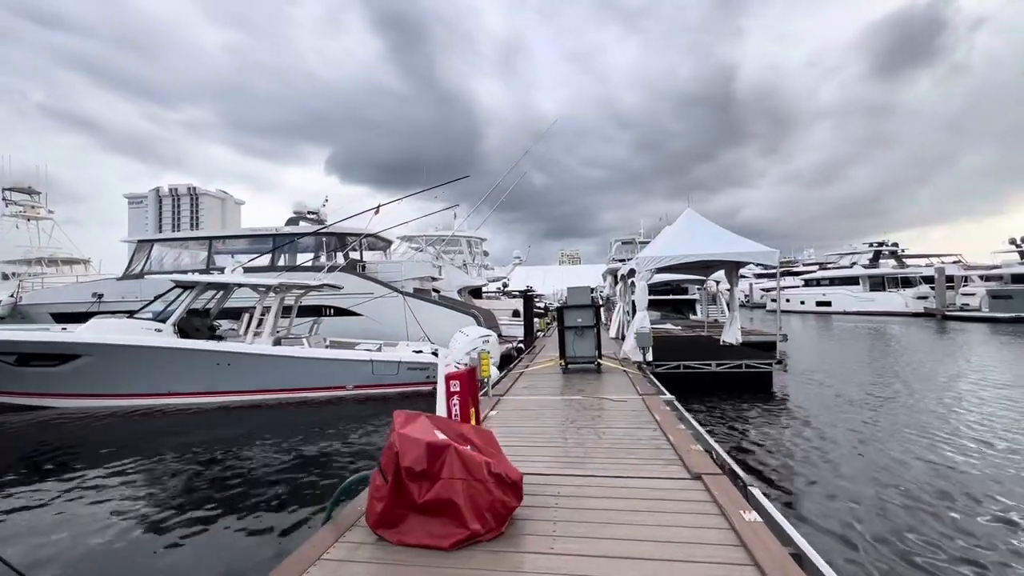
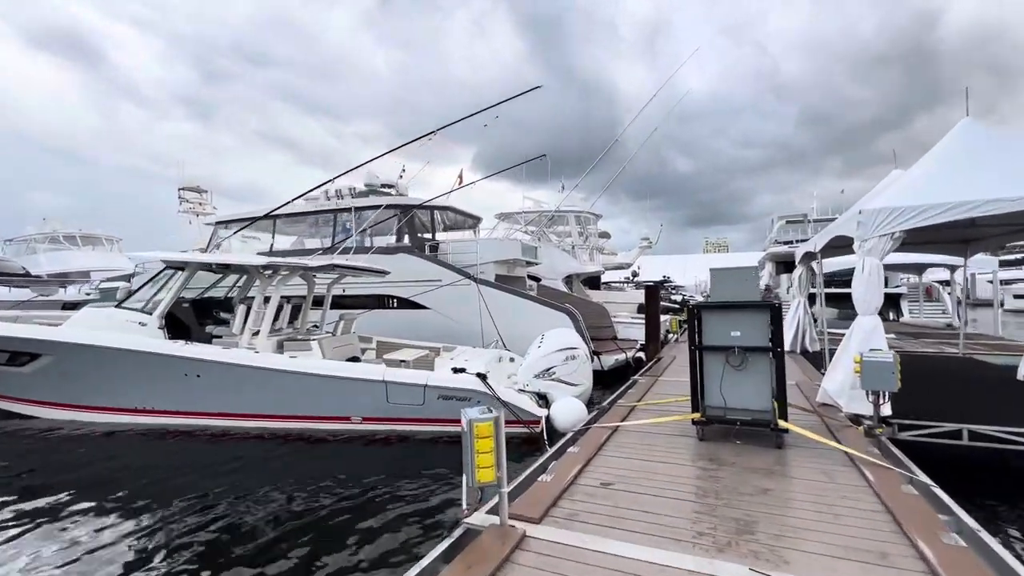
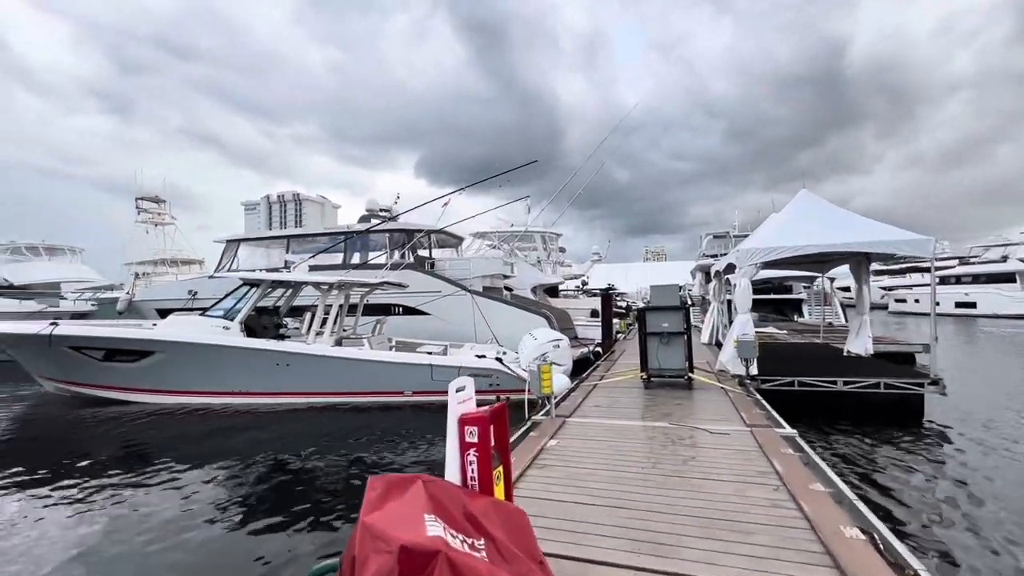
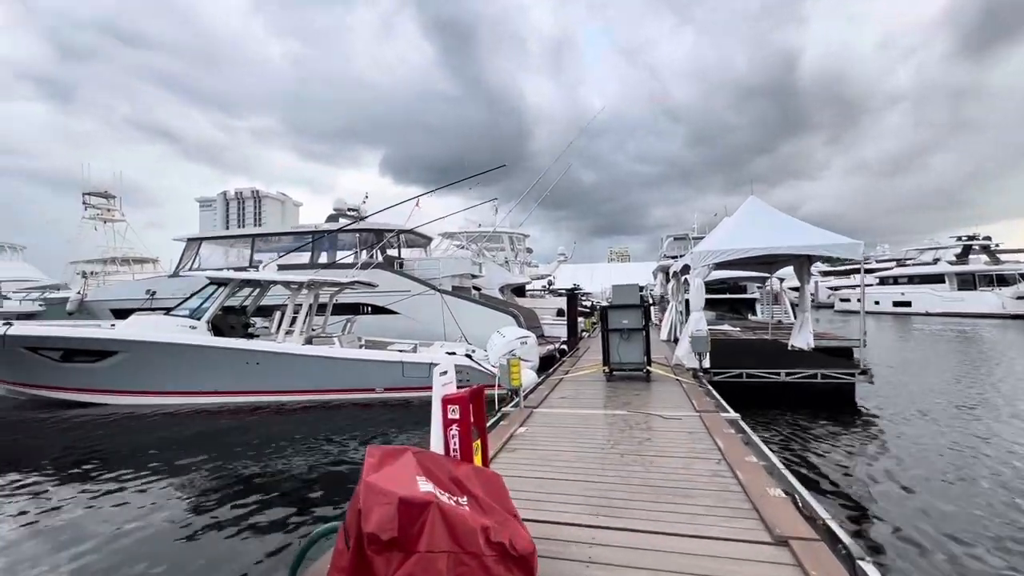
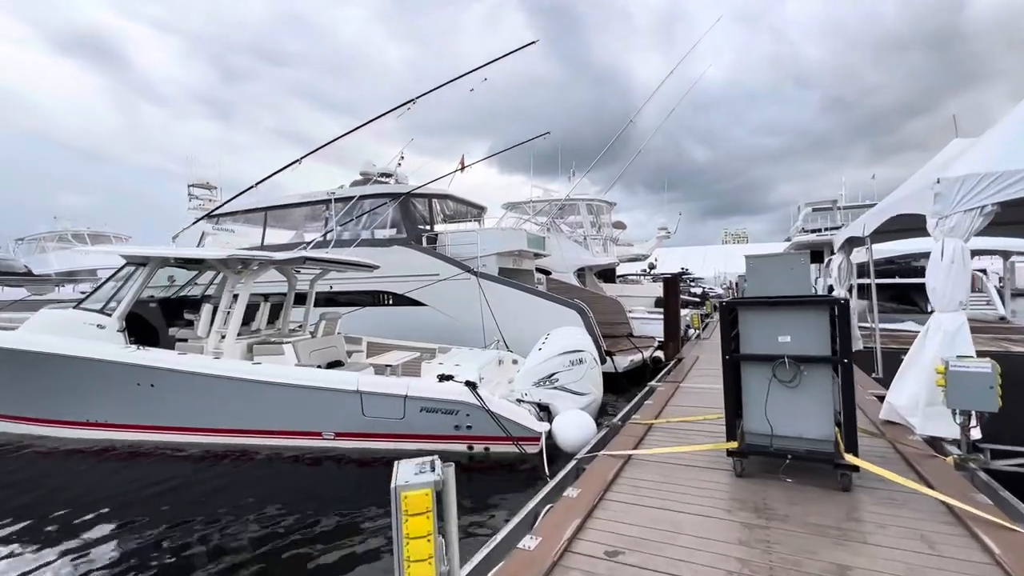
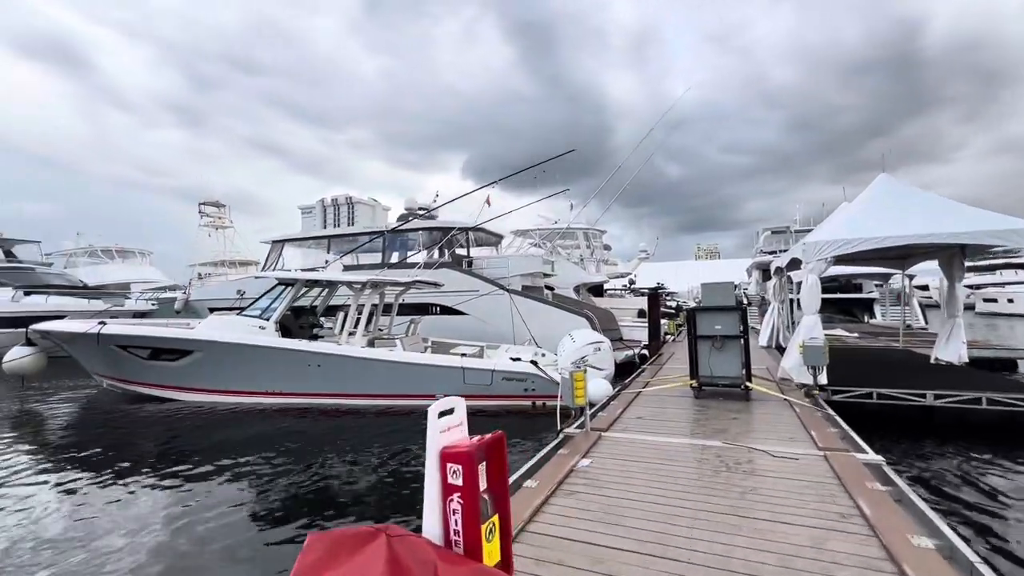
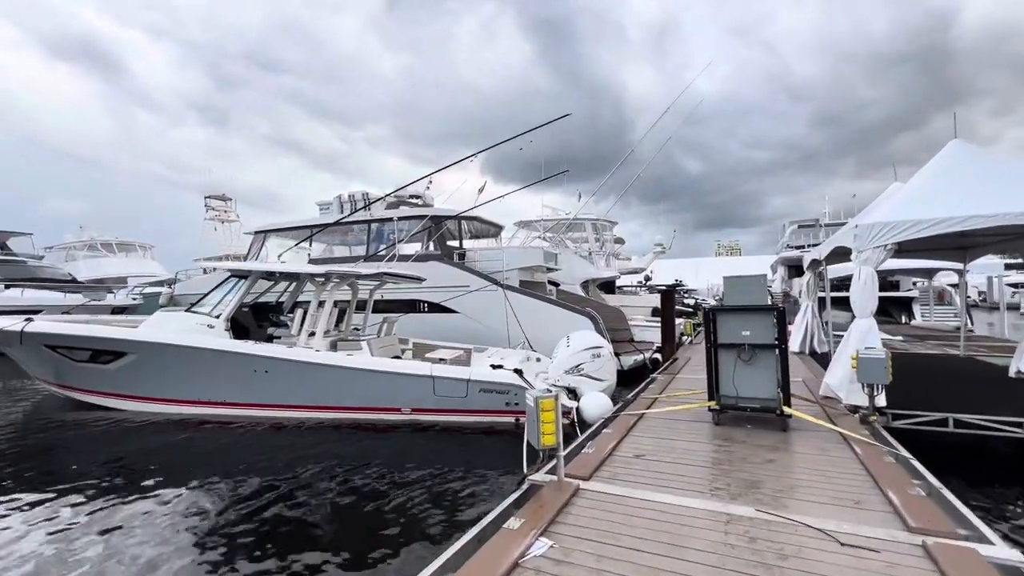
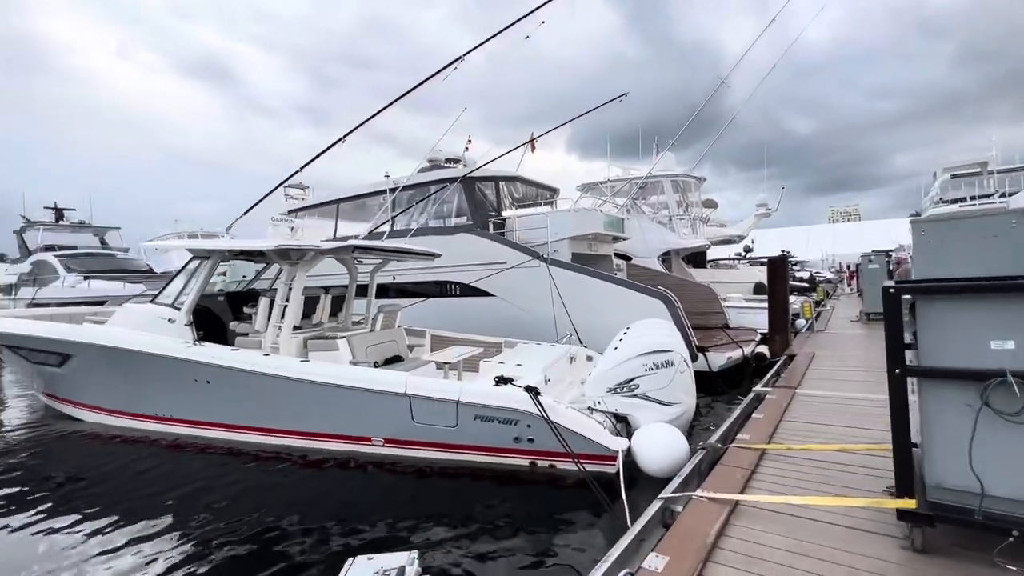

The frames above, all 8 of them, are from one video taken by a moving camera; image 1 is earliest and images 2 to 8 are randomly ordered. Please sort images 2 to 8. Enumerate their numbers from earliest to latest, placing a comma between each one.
4, 3, 6, 7, 2, 5, 8
